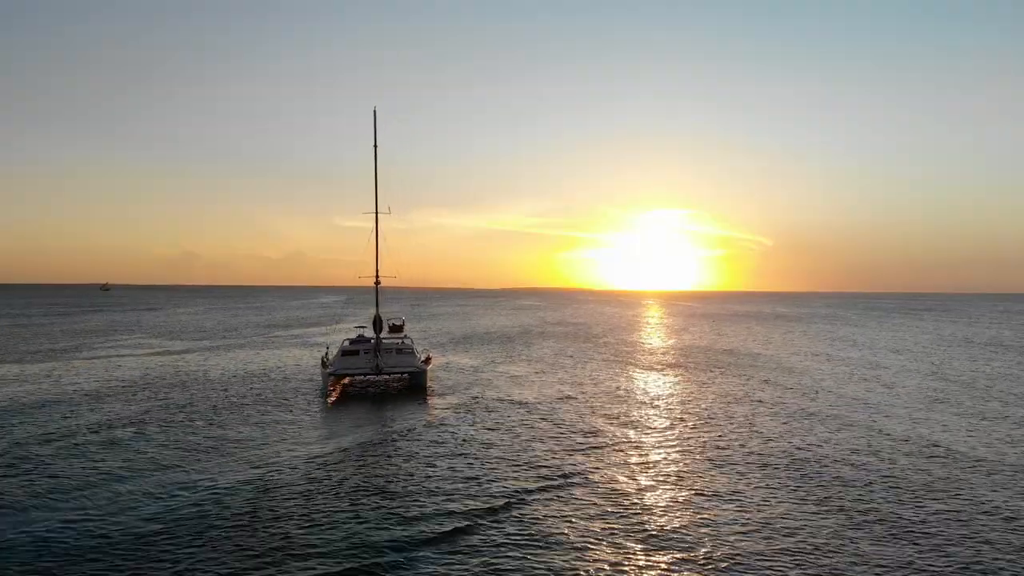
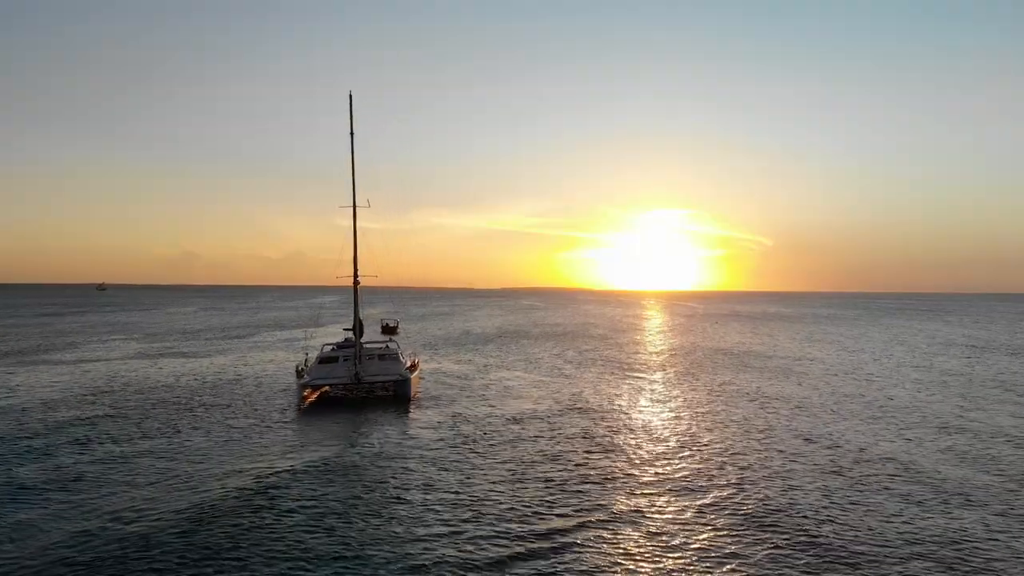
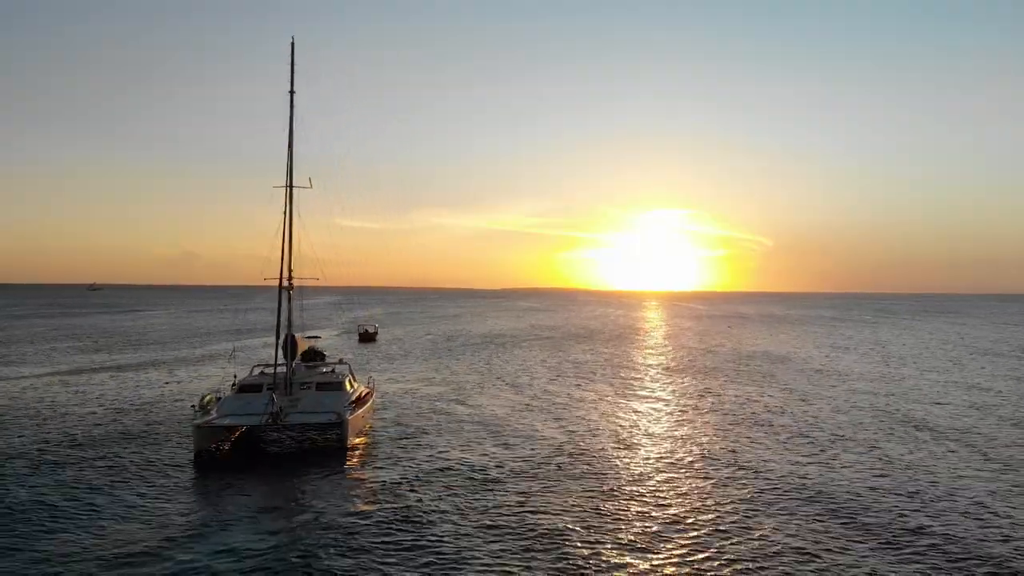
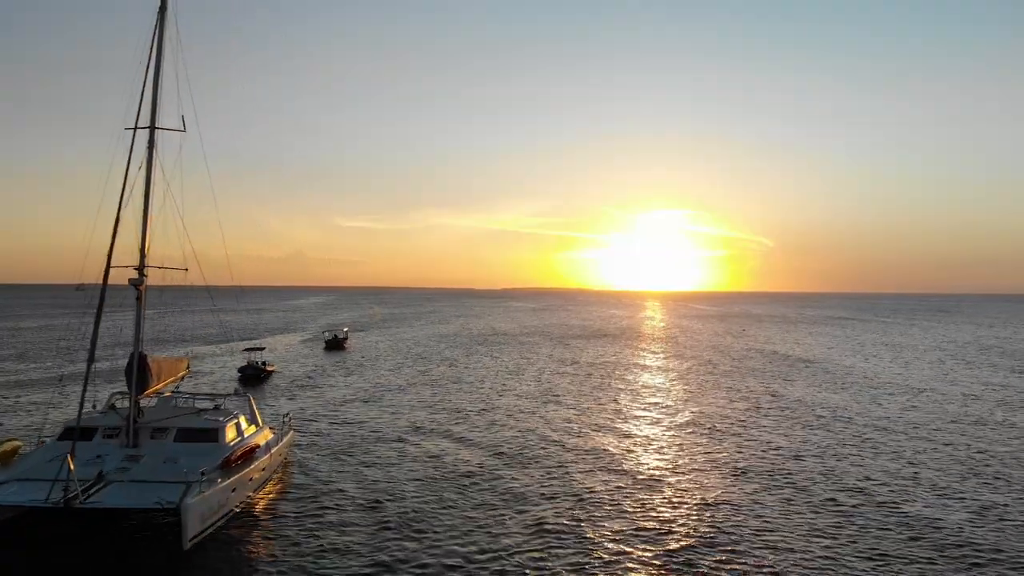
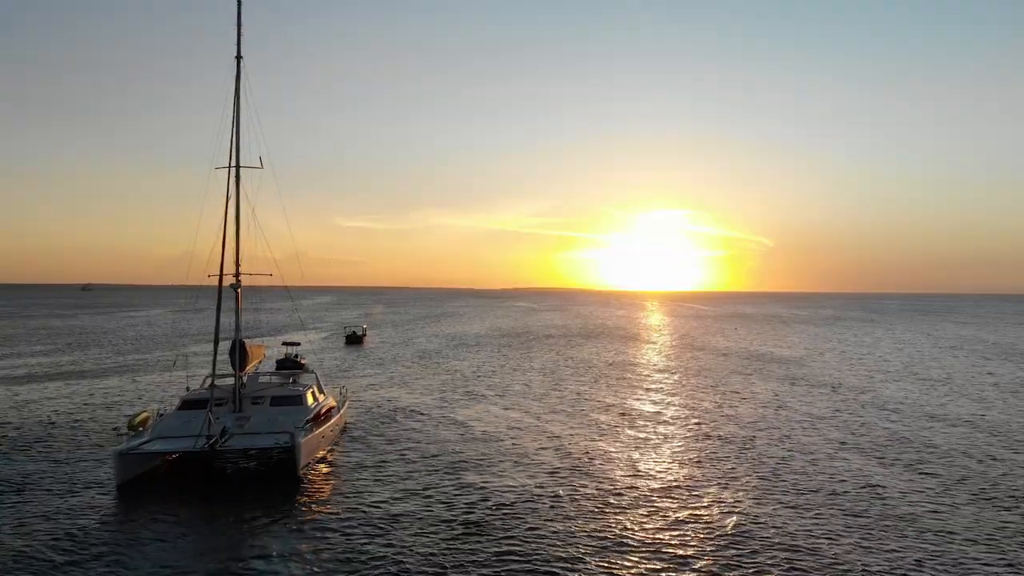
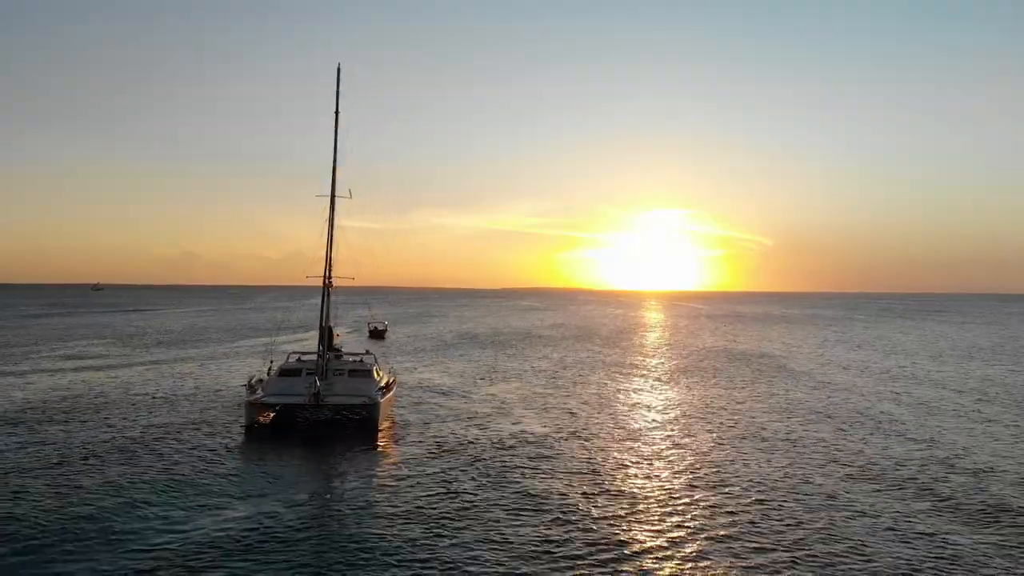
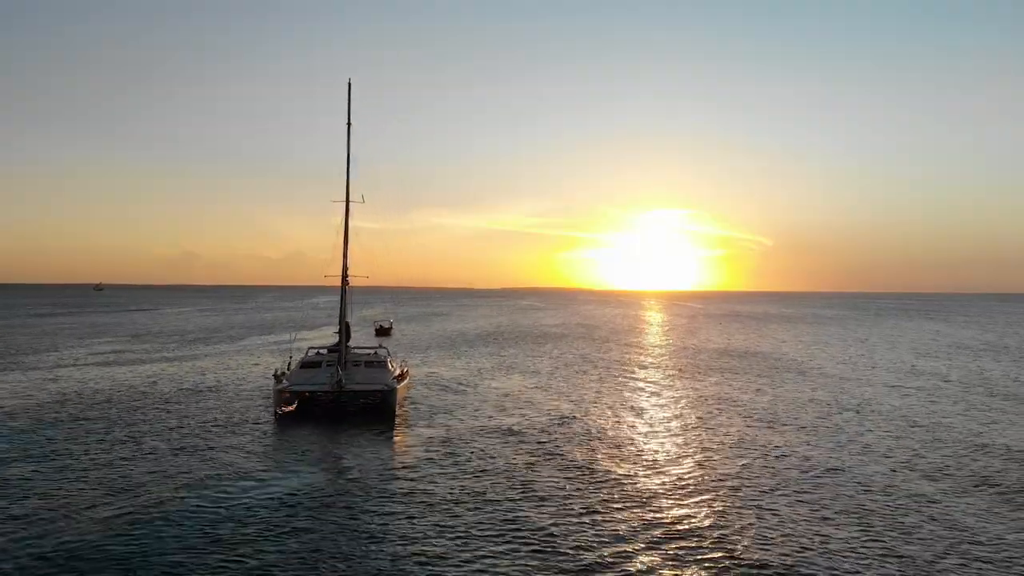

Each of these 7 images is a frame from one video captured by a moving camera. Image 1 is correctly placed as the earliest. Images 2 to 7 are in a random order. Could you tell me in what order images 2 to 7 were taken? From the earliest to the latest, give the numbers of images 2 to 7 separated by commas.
2, 7, 6, 3, 5, 4
